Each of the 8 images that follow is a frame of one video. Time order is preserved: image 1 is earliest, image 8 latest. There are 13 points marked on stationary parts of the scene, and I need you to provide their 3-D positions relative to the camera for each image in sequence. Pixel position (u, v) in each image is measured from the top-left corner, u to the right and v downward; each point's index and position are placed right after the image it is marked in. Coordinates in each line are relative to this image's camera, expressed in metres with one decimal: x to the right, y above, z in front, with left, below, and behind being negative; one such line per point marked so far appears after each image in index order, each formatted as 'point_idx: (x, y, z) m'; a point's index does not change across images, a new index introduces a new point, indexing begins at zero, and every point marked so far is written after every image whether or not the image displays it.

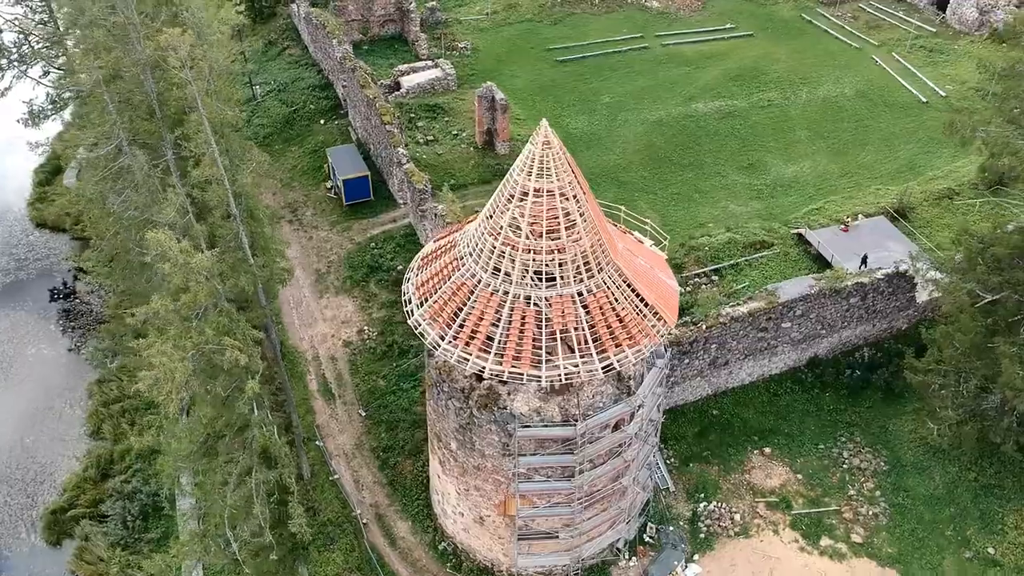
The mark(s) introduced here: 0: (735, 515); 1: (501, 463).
0: (+4.9, -5.0, +17.7) m
1: (-0.2, -3.1, +14.5) m
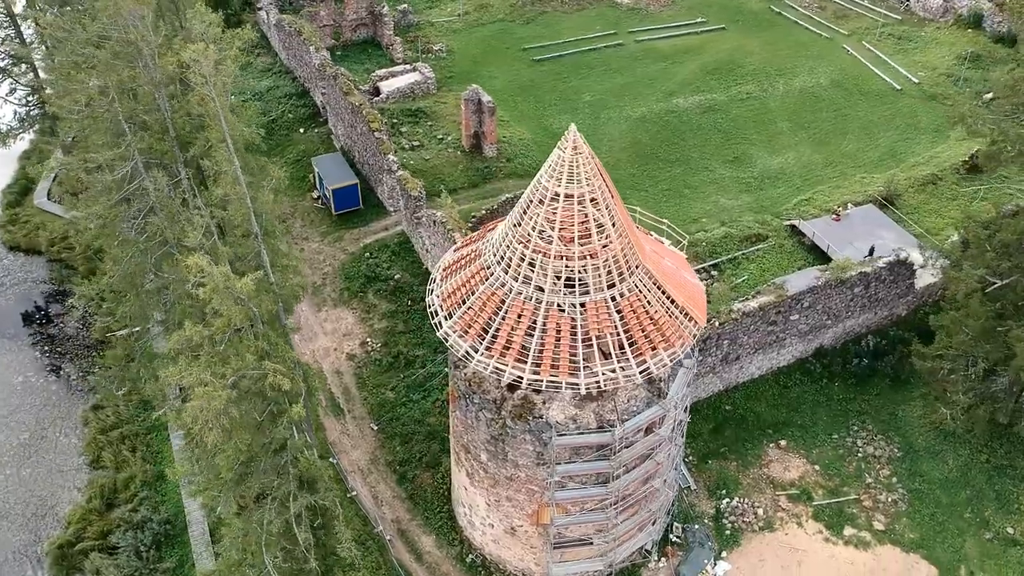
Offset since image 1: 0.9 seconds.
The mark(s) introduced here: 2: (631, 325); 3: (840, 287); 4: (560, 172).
0: (+5.4, -4.9, +17.8) m
1: (+0.4, -3.3, +14.3) m
2: (+2.0, -0.6, +13.2) m
3: (+8.1, 0.0, +19.9) m
4: (+0.8, +1.8, +12.8) m
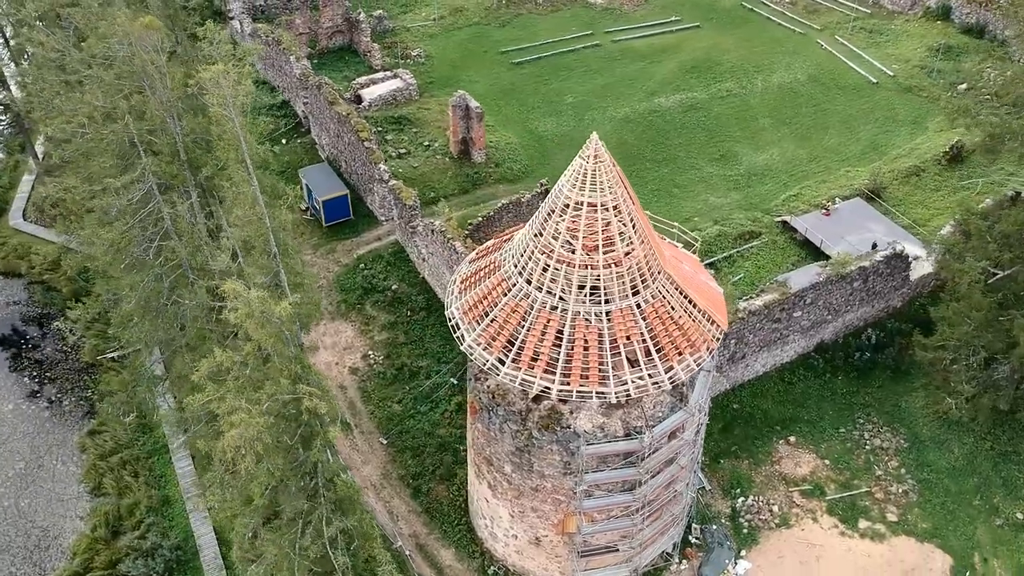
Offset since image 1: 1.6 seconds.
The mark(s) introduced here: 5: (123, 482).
0: (+5.8, -4.8, +17.9) m
1: (+0.9, -3.4, +14.2) m
2: (+2.4, -0.7, +13.2) m
3: (+8.2, +0.1, +20.1) m
4: (+1.1, +1.7, +12.7) m
5: (-9.3, -4.6, +19.4) m
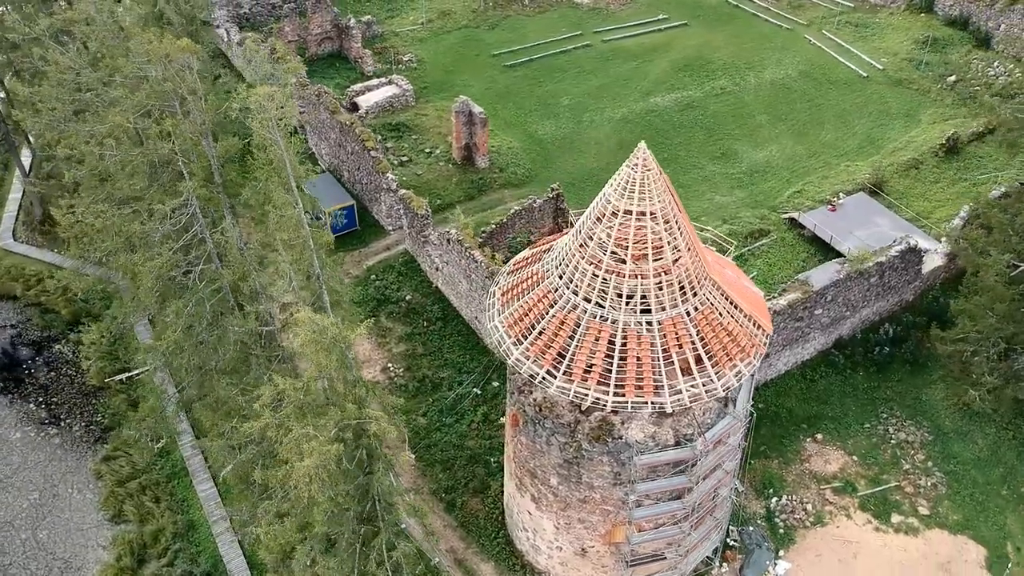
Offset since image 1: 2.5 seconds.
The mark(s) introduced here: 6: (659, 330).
0: (+6.6, -4.8, +18.0) m
1: (+1.7, -3.6, +14.1) m
2: (+3.2, -0.8, +13.1) m
3: (+8.7, +0.2, +20.3) m
4: (+1.8, +1.5, +12.6) m
5: (-8.6, -5.1, +18.9) m
6: (+2.4, -0.7, +12.9) m
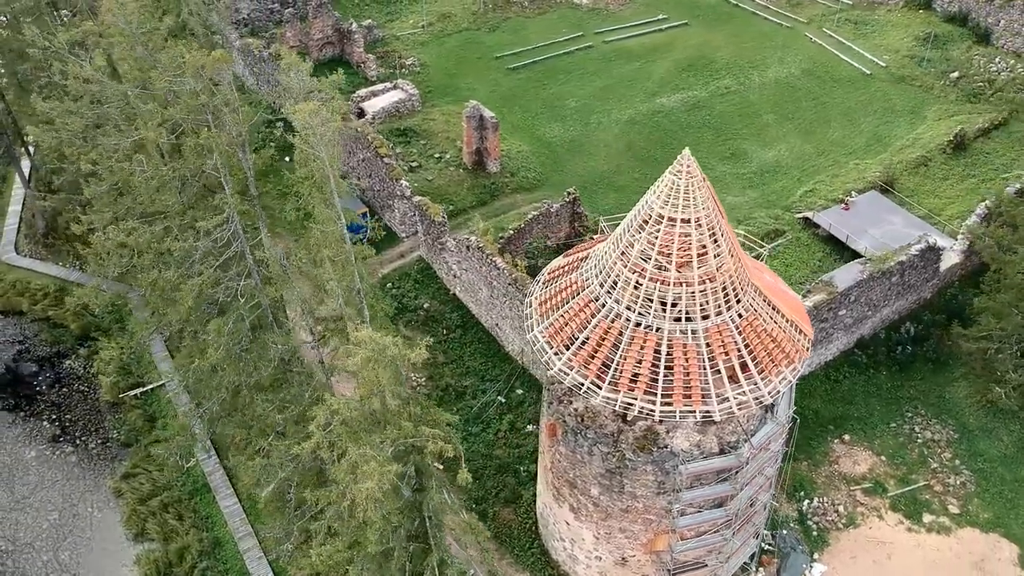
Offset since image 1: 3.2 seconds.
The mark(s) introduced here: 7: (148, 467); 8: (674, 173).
0: (+7.2, -4.9, +17.9) m
1: (+2.5, -3.7, +14.0) m
2: (+3.9, -0.9, +13.1) m
3: (+9.3, +0.2, +20.3) m
4: (+2.5, +1.4, +12.5) m
5: (-7.9, -5.5, +18.6) m
6: (+3.1, -0.8, +12.8) m
7: (-9.0, -4.4, +19.9) m
8: (+2.5, +1.8, +12.4) m
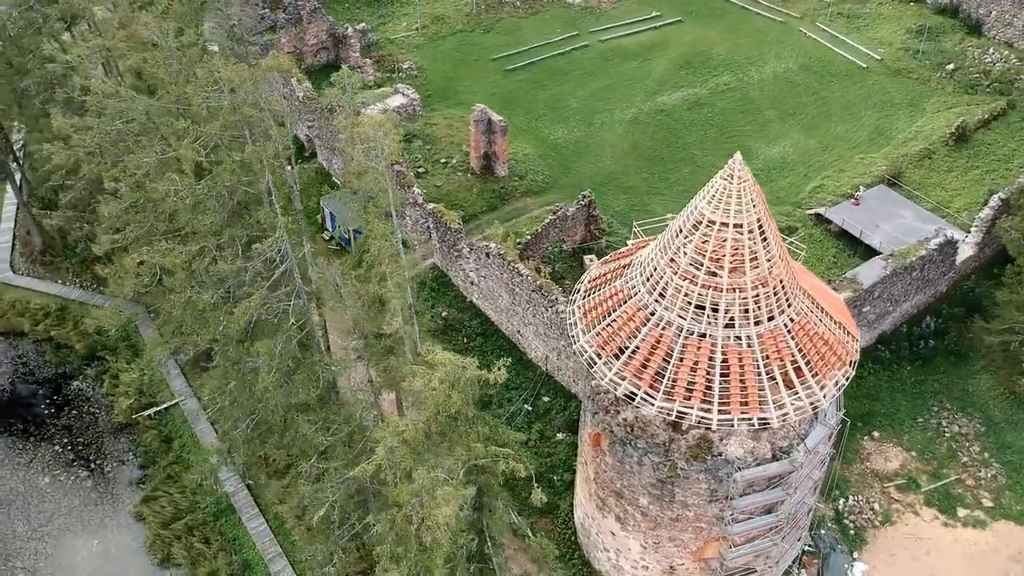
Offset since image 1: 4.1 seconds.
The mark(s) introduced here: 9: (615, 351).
0: (+8.0, -4.8, +17.9) m
1: (+3.3, -3.8, +13.9) m
2: (+4.7, -1.0, +12.9) m
3: (+9.8, +0.3, +20.3) m
4: (+3.2, +1.3, +12.3) m
5: (-7.1, -5.9, +18.2) m
6: (+3.9, -0.9, +12.7) m
7: (-8.3, -4.8, +19.5) m
8: (+3.2, +1.7, +12.2) m
9: (+1.7, -1.0, +13.5) m
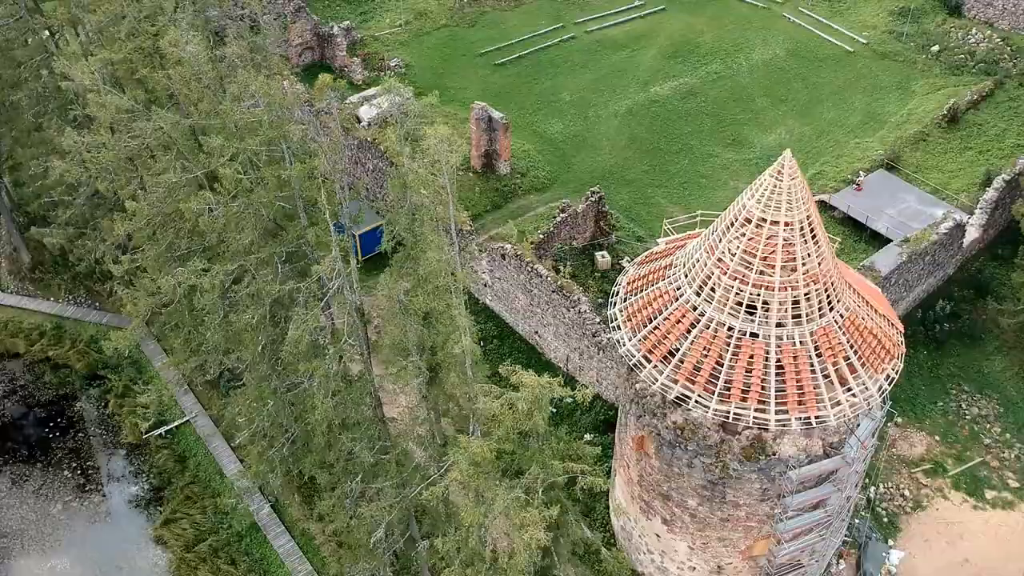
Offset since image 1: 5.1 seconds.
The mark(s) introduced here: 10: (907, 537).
0: (+8.7, -4.5, +18.1) m
1: (+4.2, -3.8, +13.8) m
2: (+5.5, -0.9, +12.9) m
3: (+10.2, +0.7, +20.4) m
4: (+4.0, +1.3, +12.2) m
5: (-6.3, -6.2, +17.7) m
6: (+4.6, -0.8, +12.6) m
7: (-7.6, -5.2, +18.9) m
8: (+3.9, +1.7, +12.1) m
9: (+2.4, -1.1, +13.3) m
10: (+8.5, -5.4, +17.4) m
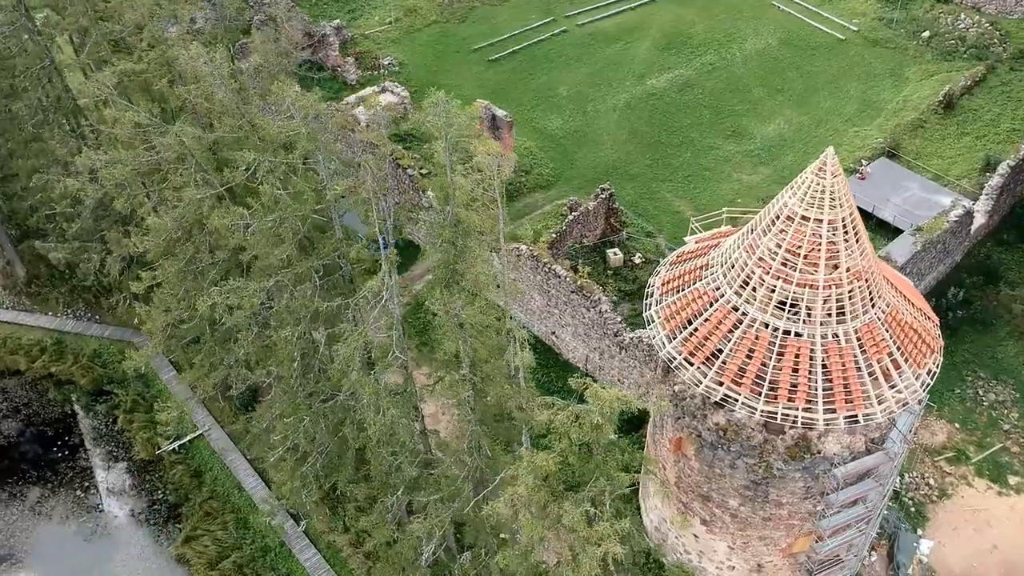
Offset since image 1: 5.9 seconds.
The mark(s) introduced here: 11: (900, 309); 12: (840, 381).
0: (+9.4, -4.3, +18.2) m
1: (+4.9, -3.7, +13.8) m
2: (+6.1, -0.8, +12.9) m
3: (+10.6, +1.0, +20.5) m
4: (+4.6, +1.3, +12.1) m
5: (-5.6, -6.5, +17.4) m
6: (+5.3, -0.8, +12.5) m
7: (-7.0, -5.5, +18.6) m
8: (+4.5, +1.7, +12.0) m
9: (+3.1, -1.1, +13.2) m
10: (+9.1, -5.1, +17.5) m
11: (+6.2, -0.3, +13.1) m
12: (+5.0, -1.4, +12.5) m
